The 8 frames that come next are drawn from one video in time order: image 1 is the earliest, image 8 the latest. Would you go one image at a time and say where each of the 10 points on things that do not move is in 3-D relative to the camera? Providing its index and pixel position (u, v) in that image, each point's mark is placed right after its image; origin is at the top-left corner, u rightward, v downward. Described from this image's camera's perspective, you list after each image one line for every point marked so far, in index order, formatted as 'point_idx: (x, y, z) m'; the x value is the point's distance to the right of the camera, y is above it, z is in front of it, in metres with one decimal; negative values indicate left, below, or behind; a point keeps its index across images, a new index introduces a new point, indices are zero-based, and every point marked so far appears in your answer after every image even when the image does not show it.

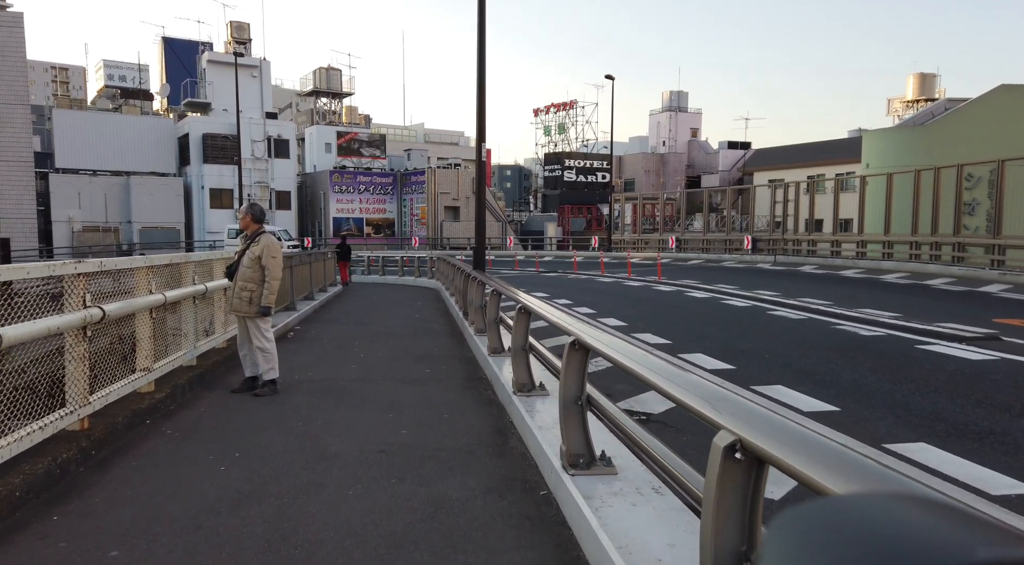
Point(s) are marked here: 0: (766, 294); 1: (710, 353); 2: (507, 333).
0: (+6.2, -0.3, +17.4) m
1: (+2.8, -1.0, +9.9) m
2: (0.0, -0.7, +8.9) m
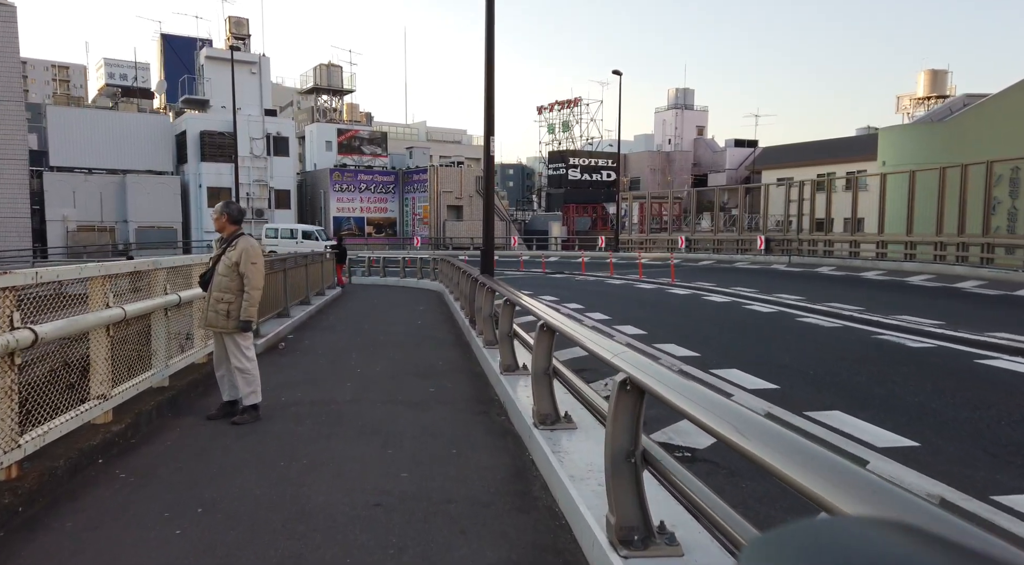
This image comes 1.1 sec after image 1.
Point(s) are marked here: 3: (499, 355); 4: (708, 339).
0: (+6.4, -0.4, +16.4) m
1: (+2.9, -1.1, +9.0) m
2: (+0.1, -0.7, +7.9) m
3: (-0.1, -0.9, +8.2) m
4: (+3.2, -0.9, +11.6) m
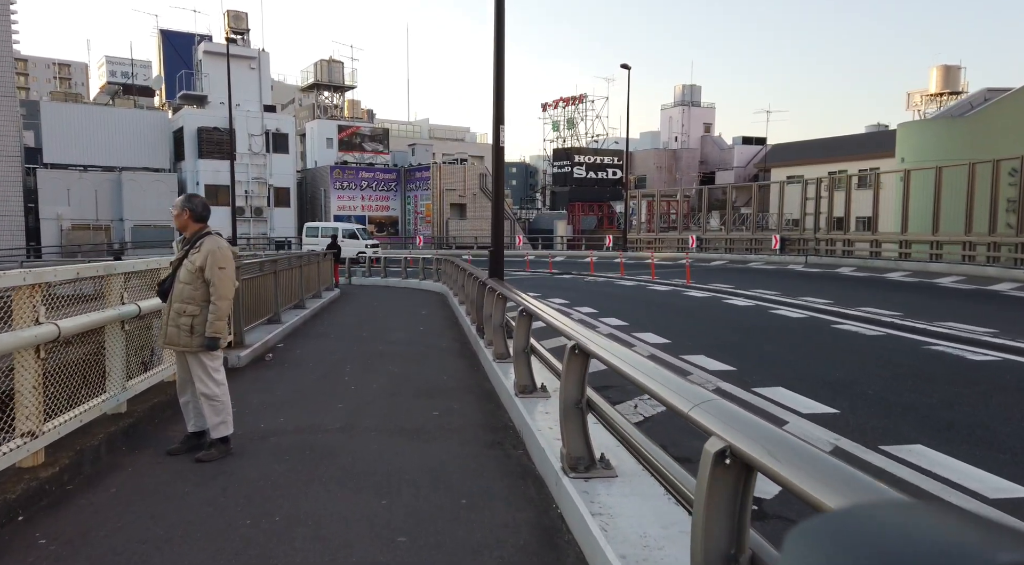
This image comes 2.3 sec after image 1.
0: (+6.6, -0.4, +15.4) m
1: (+3.1, -1.1, +7.9) m
2: (+0.3, -0.8, +6.9) m
3: (0.0, -0.9, +7.2) m
4: (+3.3, -1.0, +10.5) m
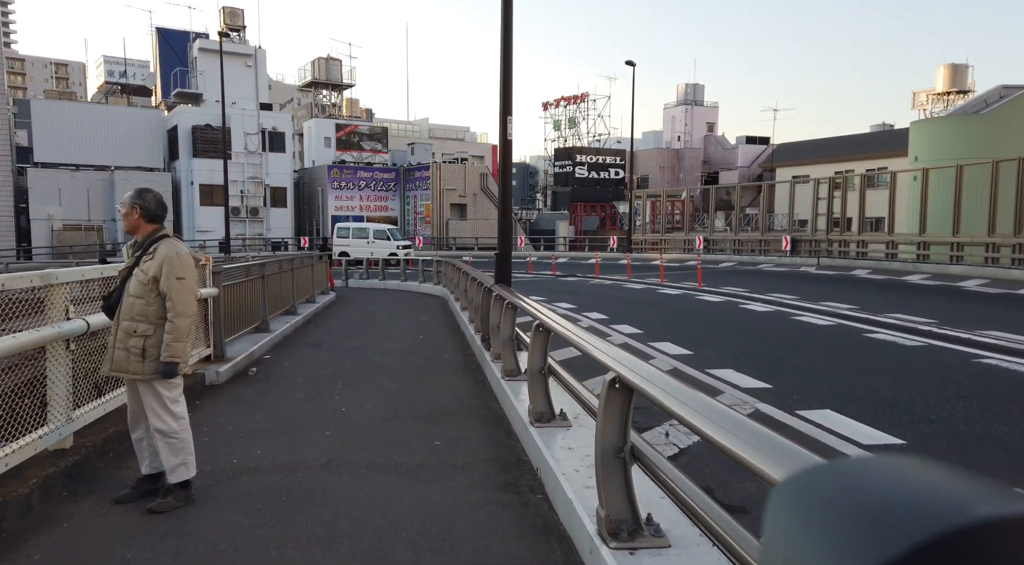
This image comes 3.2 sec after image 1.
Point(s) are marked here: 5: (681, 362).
0: (+6.7, -0.5, +14.5) m
1: (+3.2, -1.2, +7.0) m
2: (+0.4, -0.9, +6.0) m
3: (+0.1, -1.0, +6.3) m
4: (+3.4, -1.0, +9.6) m
5: (+2.2, -1.0, +9.3) m
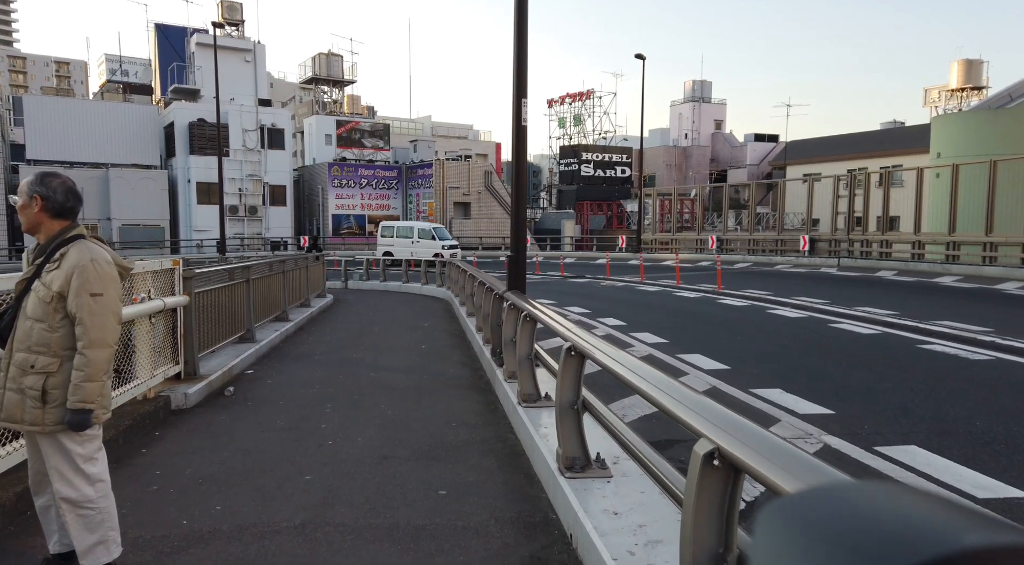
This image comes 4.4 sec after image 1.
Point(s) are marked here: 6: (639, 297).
0: (+6.9, -0.6, +13.3) m
1: (+3.4, -1.3, +5.9) m
2: (+0.6, -1.0, +4.9) m
3: (+0.3, -1.1, +5.2) m
4: (+3.6, -1.1, +8.5) m
5: (+2.4, -1.1, +8.2) m
6: (+3.3, -0.4, +18.3) m
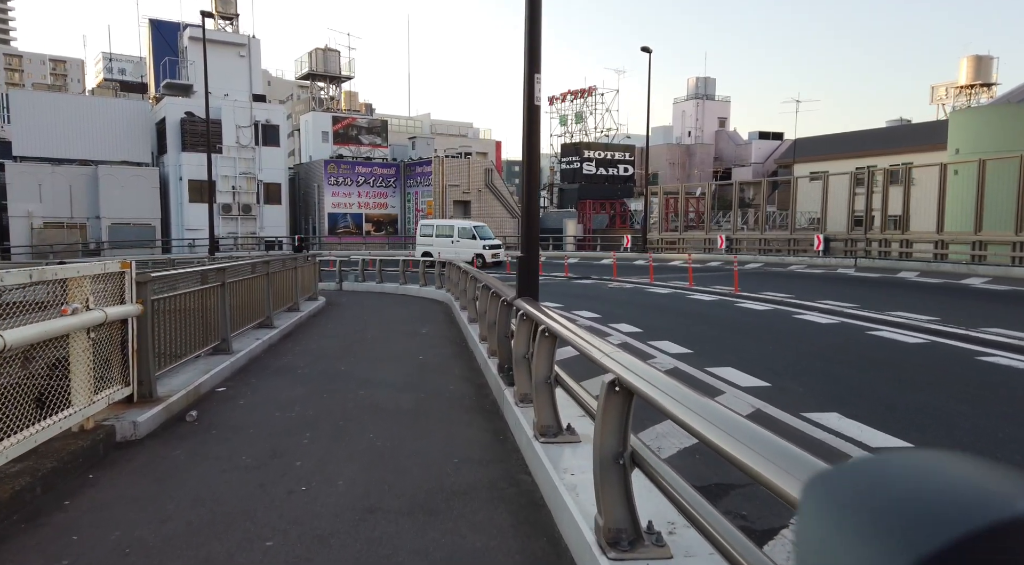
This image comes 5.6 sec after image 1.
0: (+7.0, -0.6, +12.3) m
1: (+3.5, -1.3, +4.8) m
2: (+0.7, -1.0, +3.8) m
3: (+0.4, -1.1, +4.1) m
4: (+3.7, -1.2, +7.4) m
5: (+2.5, -1.2, +7.1) m
6: (+3.4, -0.4, +17.2) m
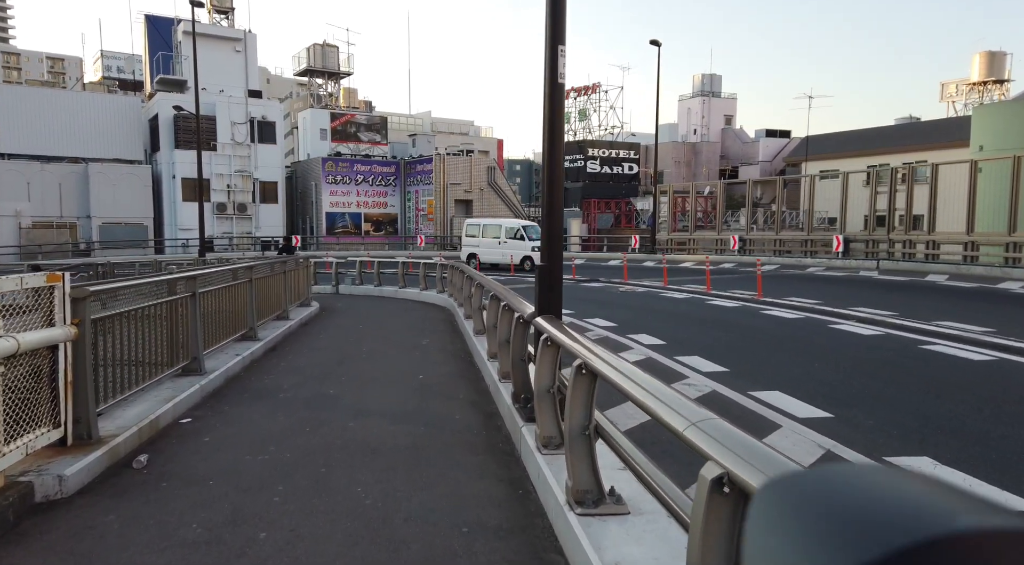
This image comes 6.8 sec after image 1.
0: (+7.1, -0.7, +11.1) m
1: (+3.6, -1.4, +3.7) m
2: (+0.8, -1.1, +2.7) m
3: (+0.5, -1.2, +3.0) m
4: (+3.9, -1.3, +6.3) m
5: (+2.6, -1.3, +6.0) m
6: (+3.5, -0.5, +16.0) m
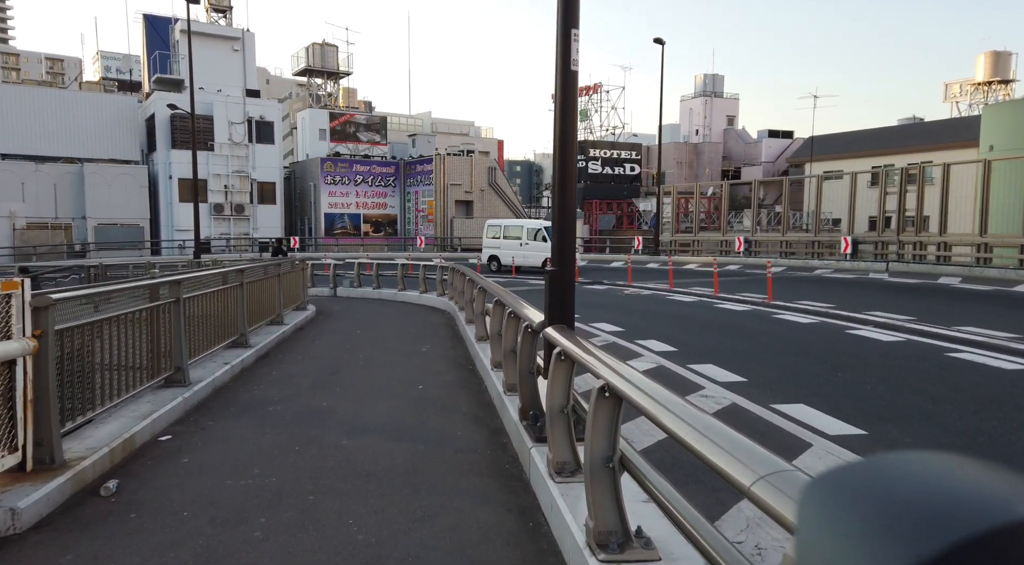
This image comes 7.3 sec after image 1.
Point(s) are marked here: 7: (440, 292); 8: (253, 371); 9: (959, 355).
0: (+7.2, -0.8, +10.6) m
1: (+3.7, -1.5, +3.2) m
2: (+0.9, -1.2, +2.2) m
3: (+0.6, -1.3, +2.5) m
4: (+3.9, -1.3, +5.8) m
5: (+2.7, -1.3, +5.5) m
6: (+3.6, -0.6, +15.5) m
7: (-1.8, -0.2, +17.2) m
8: (-3.3, -1.1, +8.9) m
9: (+6.0, -0.9, +9.7) m
